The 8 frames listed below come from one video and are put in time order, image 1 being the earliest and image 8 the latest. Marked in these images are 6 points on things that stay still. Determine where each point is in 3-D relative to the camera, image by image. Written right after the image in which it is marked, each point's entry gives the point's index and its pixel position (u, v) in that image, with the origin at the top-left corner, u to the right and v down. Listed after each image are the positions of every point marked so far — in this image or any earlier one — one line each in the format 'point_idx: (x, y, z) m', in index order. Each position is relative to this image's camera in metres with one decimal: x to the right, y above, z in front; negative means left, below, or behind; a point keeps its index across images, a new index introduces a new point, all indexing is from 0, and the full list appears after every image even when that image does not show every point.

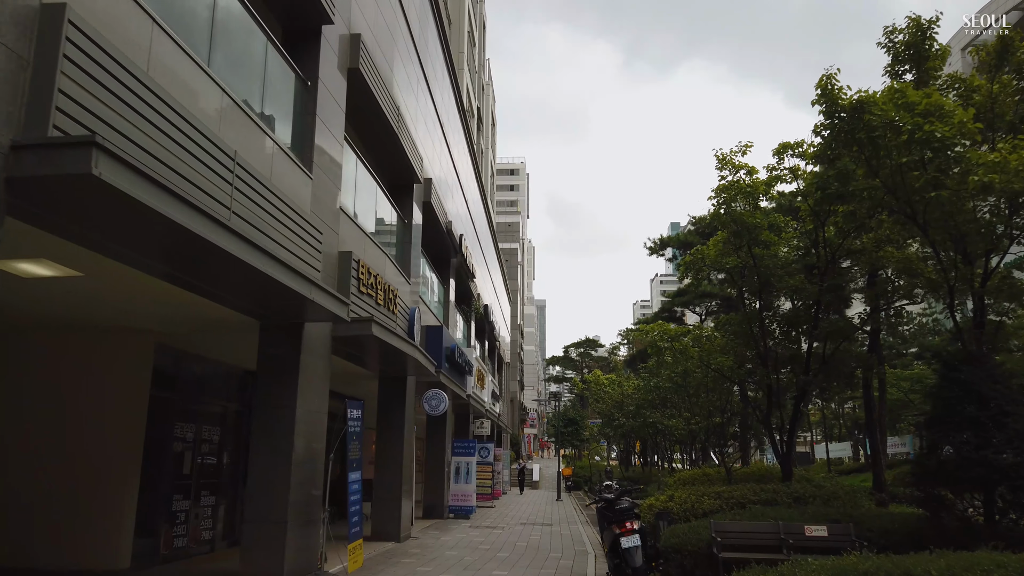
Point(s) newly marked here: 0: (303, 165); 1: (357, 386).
0: (-2.8, +1.6, +9.9) m
1: (-3.4, -2.1, +16.3) m
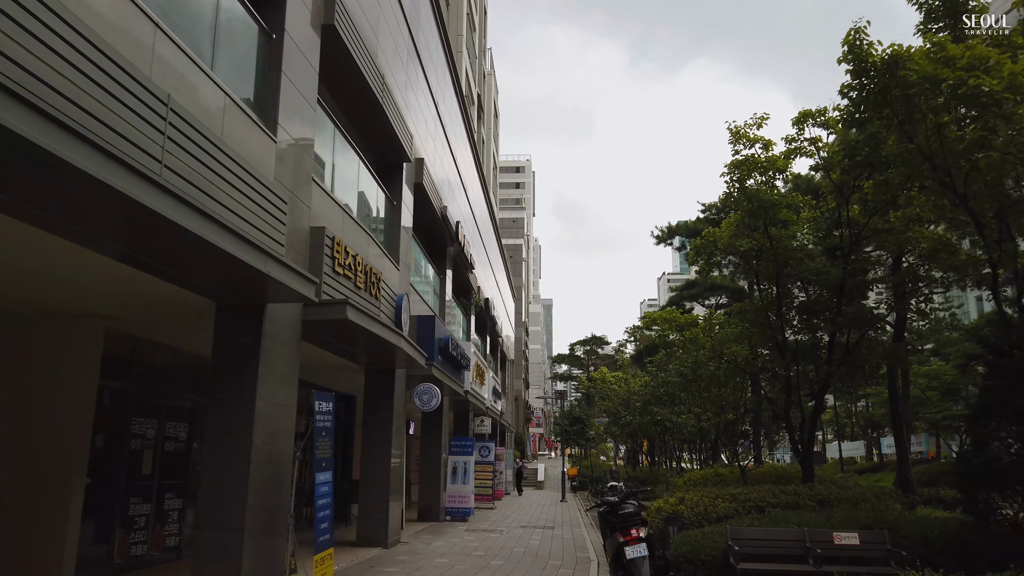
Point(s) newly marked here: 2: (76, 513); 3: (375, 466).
0: (-2.9, +1.9, +8.8) m
1: (-3.4, -1.8, +15.3) m
2: (-5.1, -2.6, +8.8) m
3: (-2.5, -3.3, +13.8) m
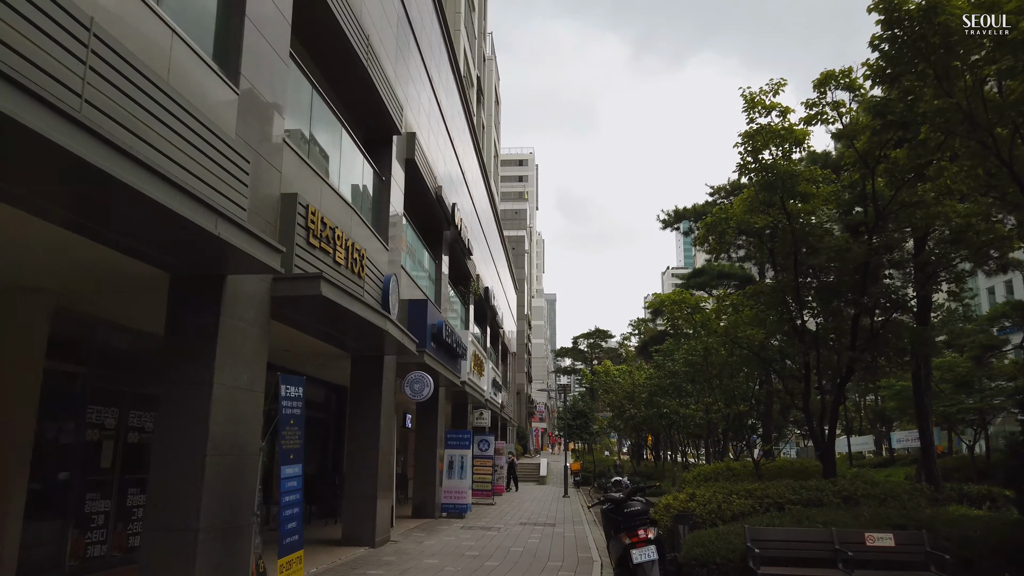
0: (-3.0, +2.2, +7.9) m
1: (-3.5, -1.5, +14.3) m
2: (-5.2, -2.3, +7.9) m
3: (-2.6, -3.0, +12.9) m
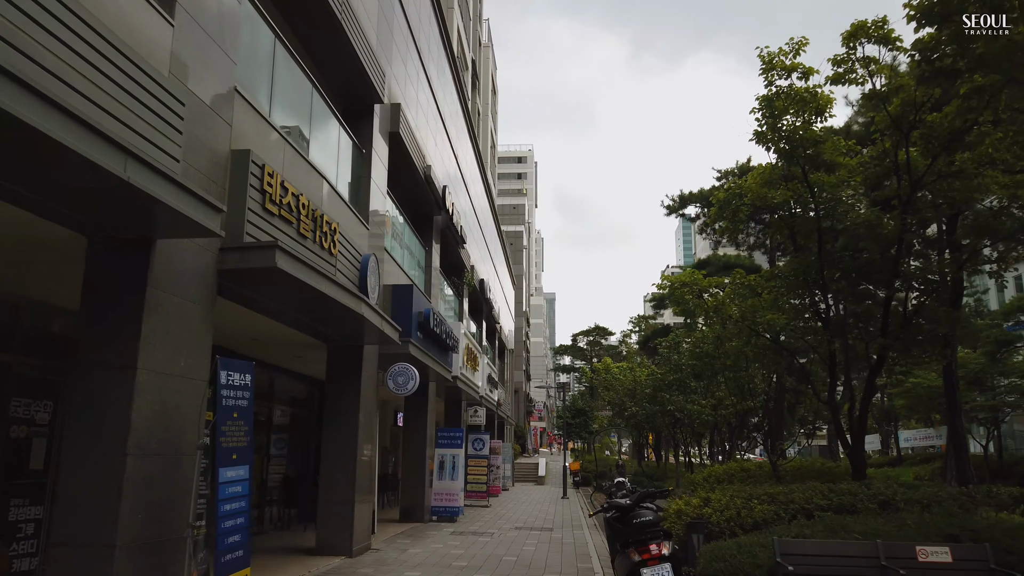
0: (-3.1, +2.5, +6.6) m
1: (-3.6, -1.2, +13.1) m
2: (-5.3, -2.1, +6.7) m
3: (-2.7, -2.7, +11.6) m
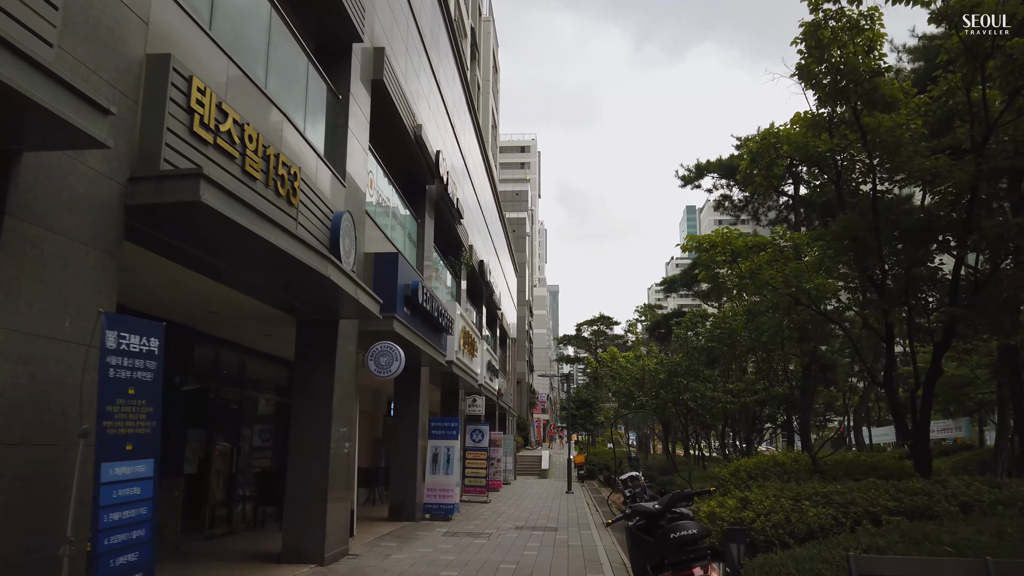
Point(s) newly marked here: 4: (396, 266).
0: (-3.1, +2.9, +5.0) m
1: (-3.6, -0.7, +11.5) m
2: (-5.4, -1.6, +5.1) m
3: (-2.7, -2.2, +10.0) m
4: (-1.8, +0.3, +11.7) m
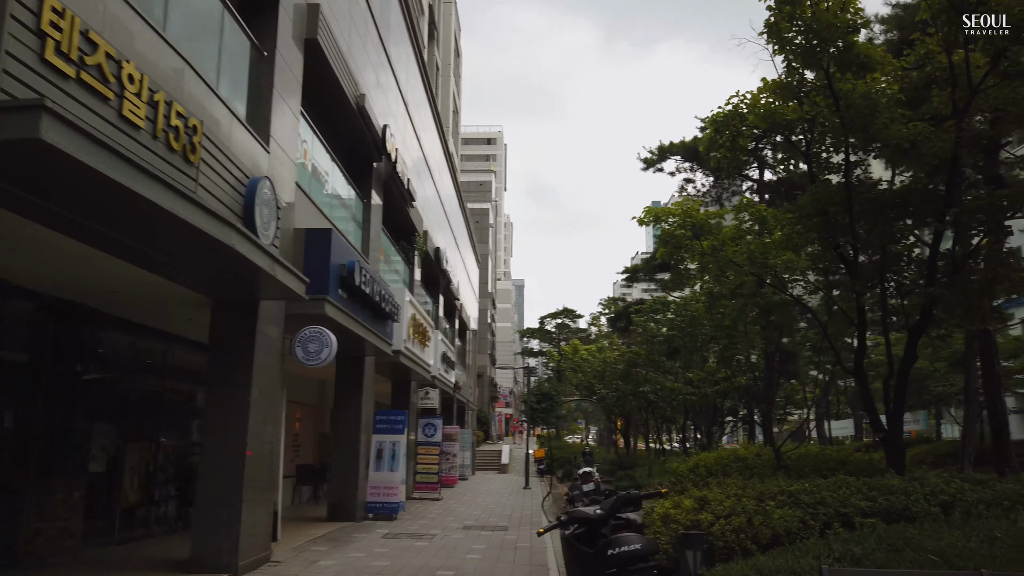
0: (-3.6, +3.1, +3.9) m
1: (-4.4, -0.4, +10.4) m
2: (-5.9, -1.4, +3.9) m
3: (-3.5, -1.9, +9.0) m
4: (-2.6, +0.6, +10.6) m
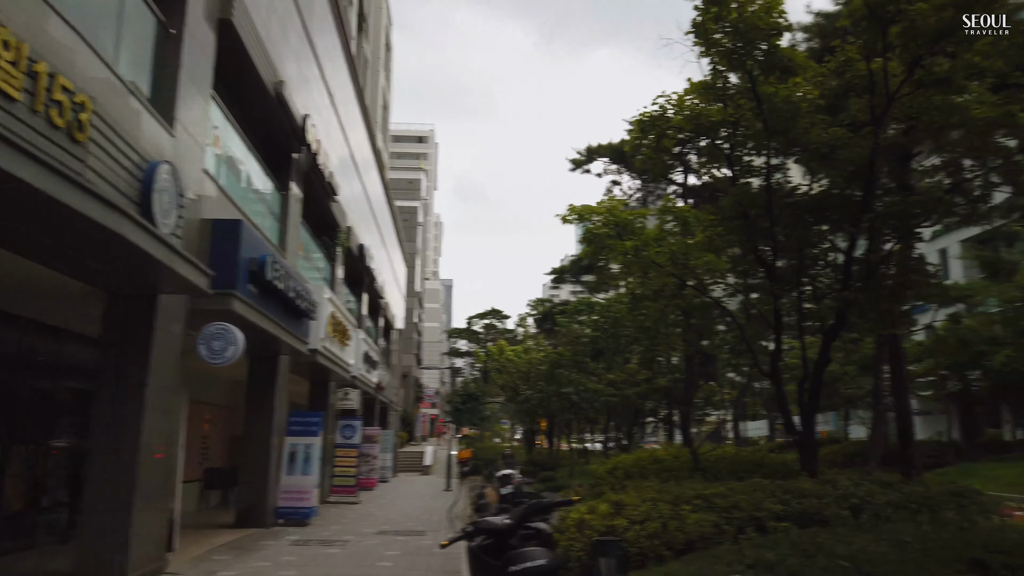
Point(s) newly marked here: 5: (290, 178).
0: (-4.0, +3.2, +3.3) m
1: (-5.5, -0.3, +9.7) m
2: (-6.3, -1.3, +3.1) m
3: (-4.4, -1.8, +8.3) m
4: (-3.7, +0.7, +10.1) m
5: (-4.6, +2.2, +15.5) m
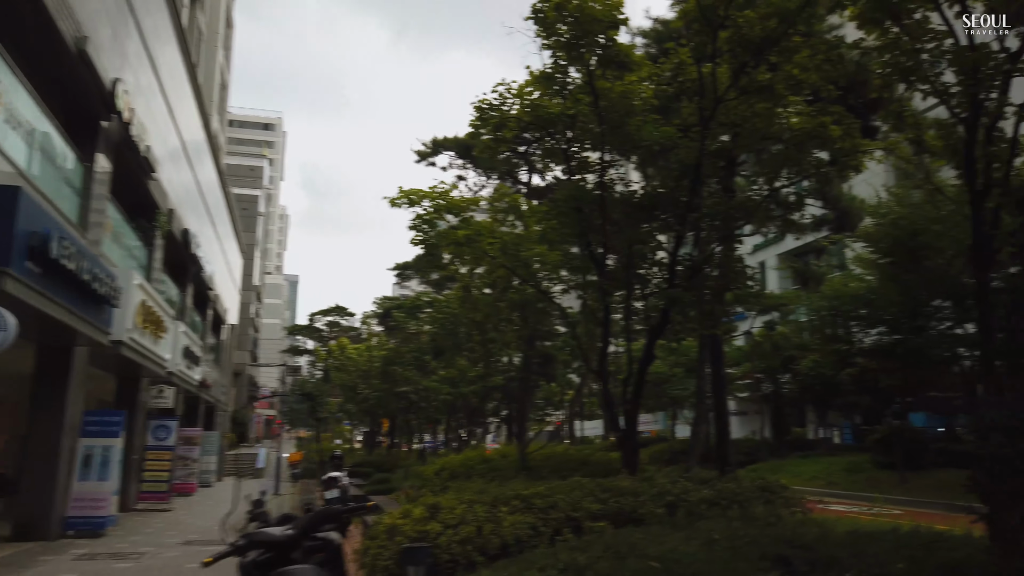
0: (-4.6, +3.5, +2.0) m
1: (-7.5, 0.0, +7.9) m
2: (-7.1, -0.9, +1.3) m
3: (-6.2, -1.6, +6.8) m
4: (-5.8, +1.0, +8.7) m
5: (-7.7, +2.5, +13.8) m
